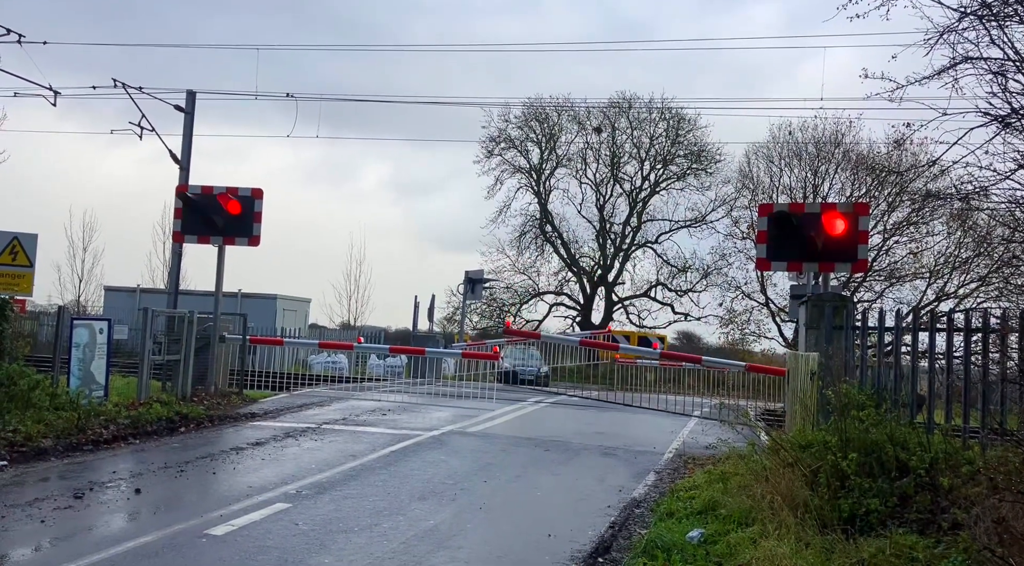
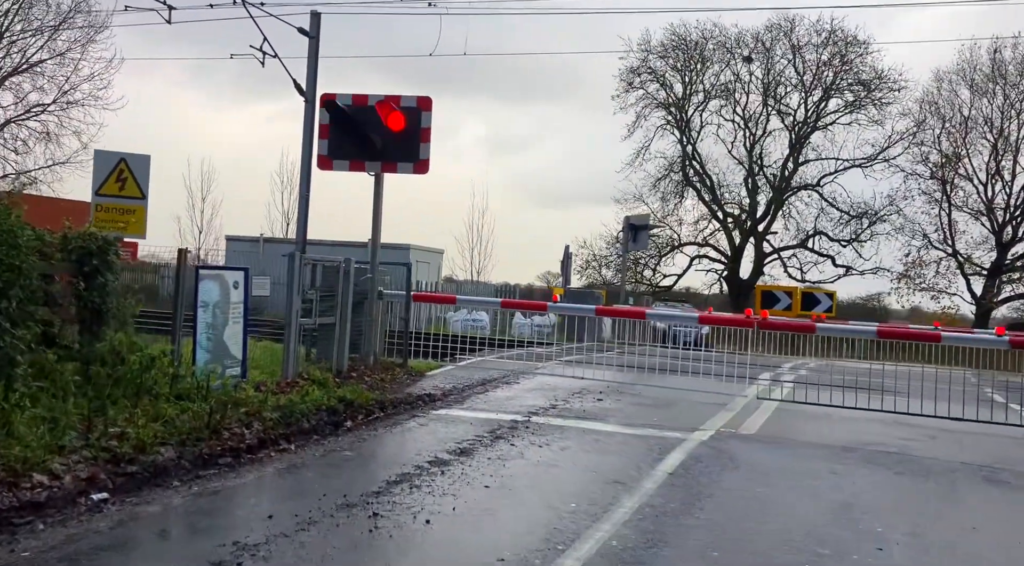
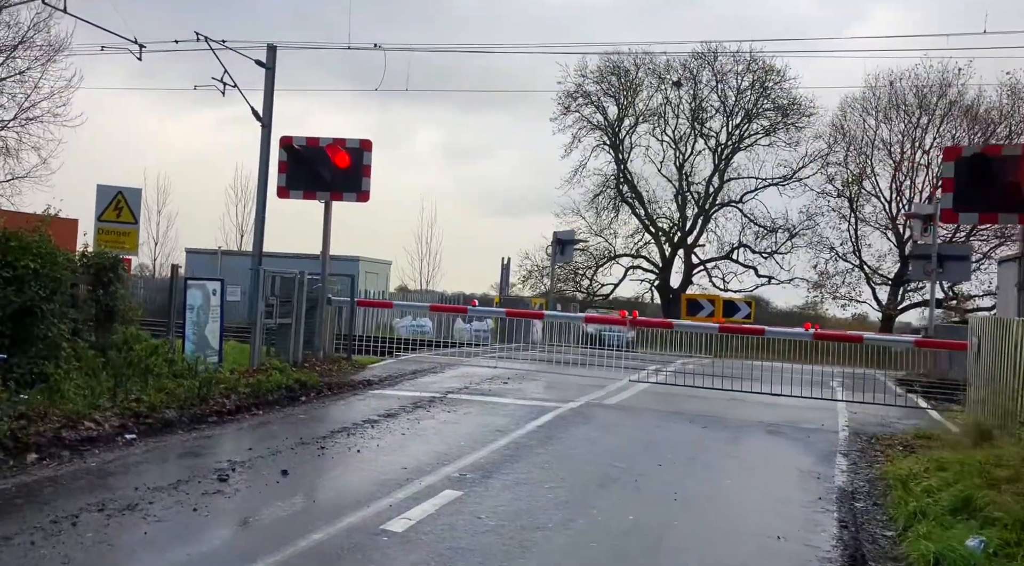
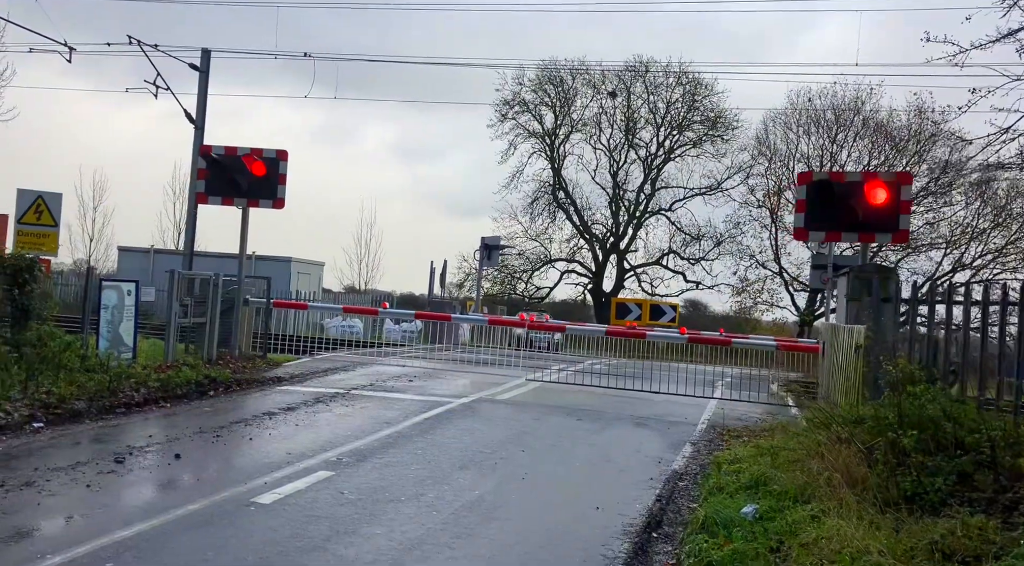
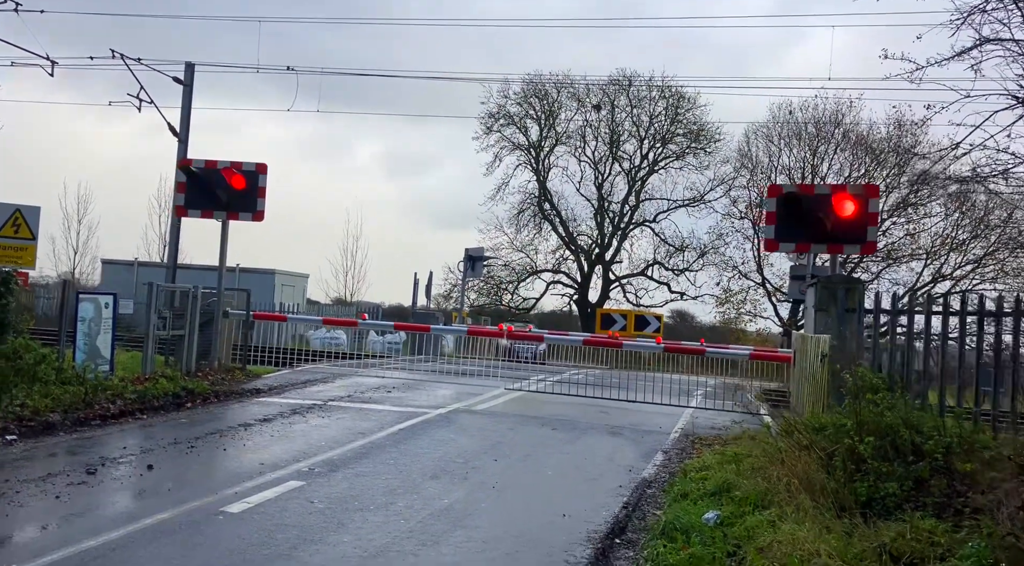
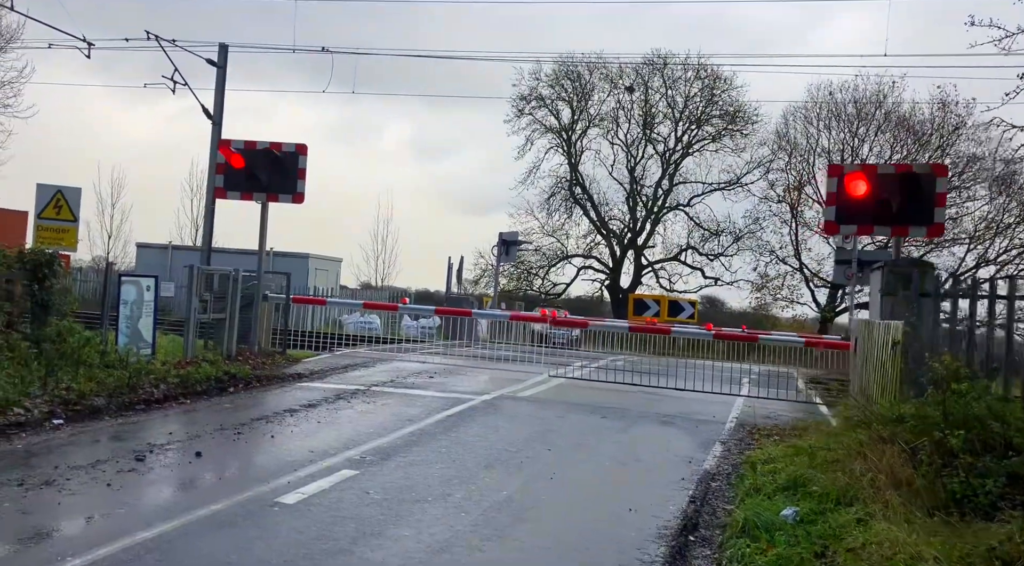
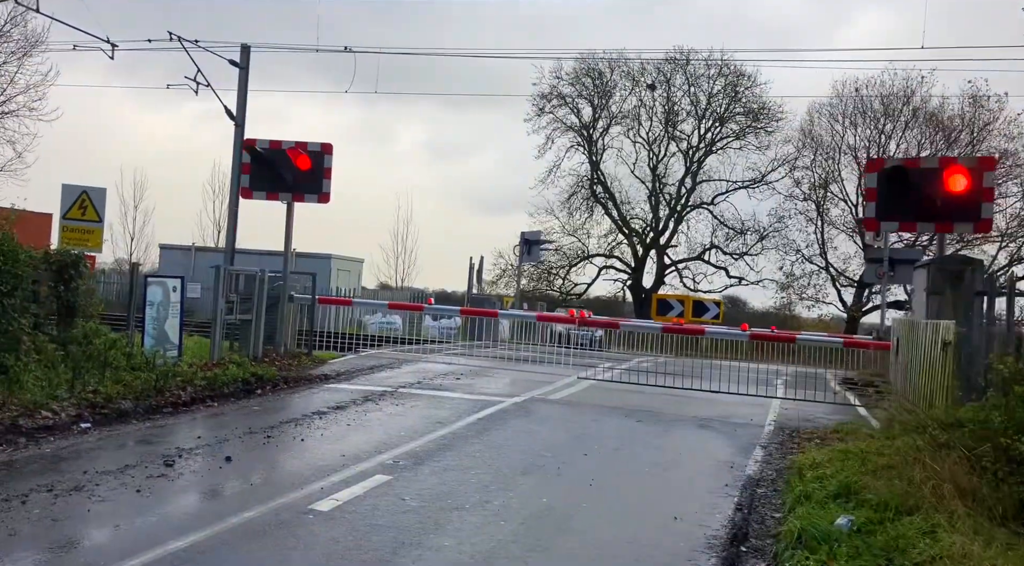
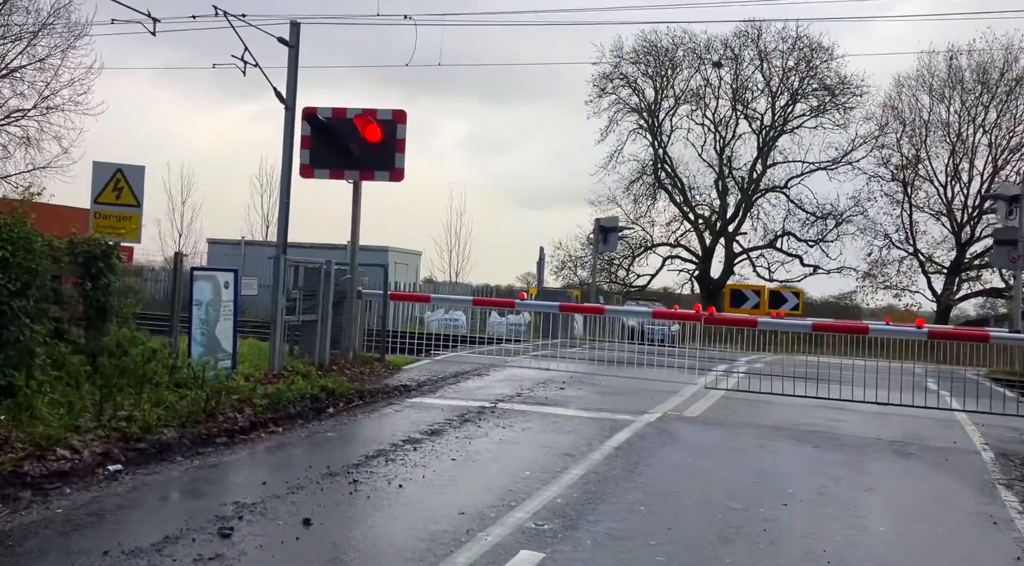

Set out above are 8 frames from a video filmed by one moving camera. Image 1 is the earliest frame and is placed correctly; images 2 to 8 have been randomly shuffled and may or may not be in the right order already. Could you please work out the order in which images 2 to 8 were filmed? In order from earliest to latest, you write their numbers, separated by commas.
5, 4, 6, 7, 3, 8, 2
